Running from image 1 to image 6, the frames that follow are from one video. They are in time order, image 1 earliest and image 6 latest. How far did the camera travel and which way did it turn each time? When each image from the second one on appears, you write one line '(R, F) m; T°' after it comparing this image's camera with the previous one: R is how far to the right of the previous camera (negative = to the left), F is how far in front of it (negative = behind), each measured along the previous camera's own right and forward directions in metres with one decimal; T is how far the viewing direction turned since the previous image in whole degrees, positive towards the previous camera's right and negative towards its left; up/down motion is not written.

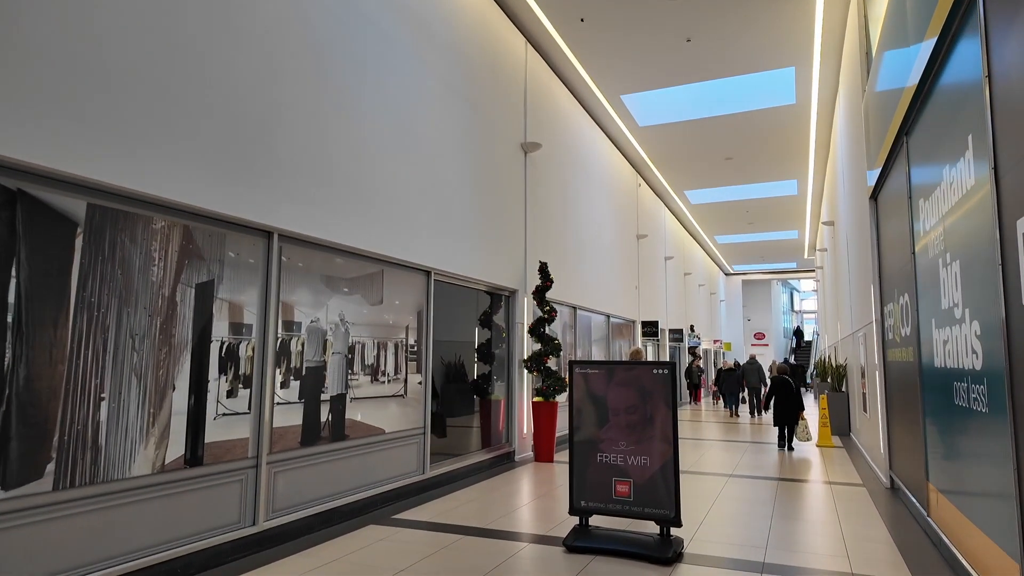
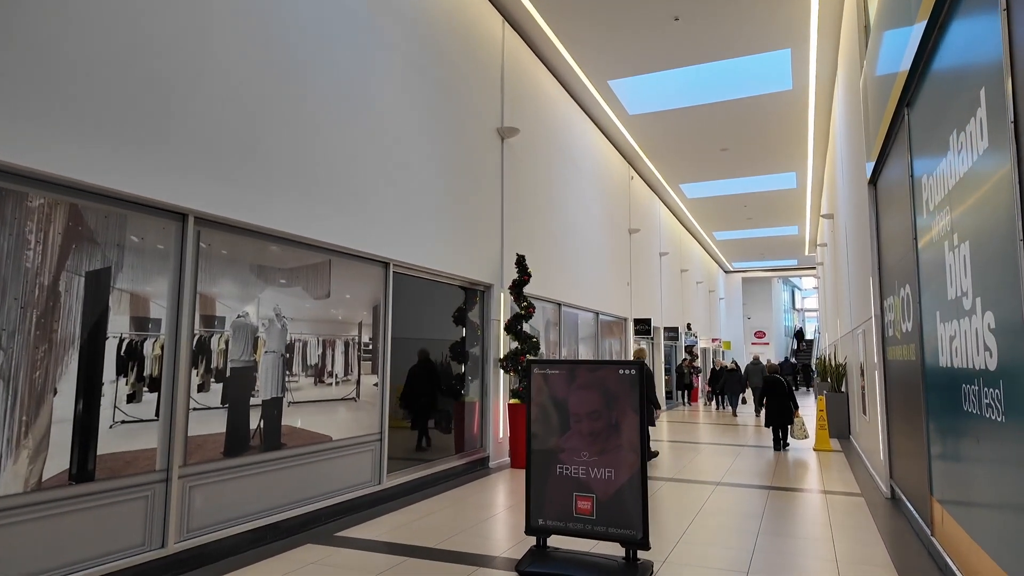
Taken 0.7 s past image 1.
(+0.3, +0.5) m; 0°
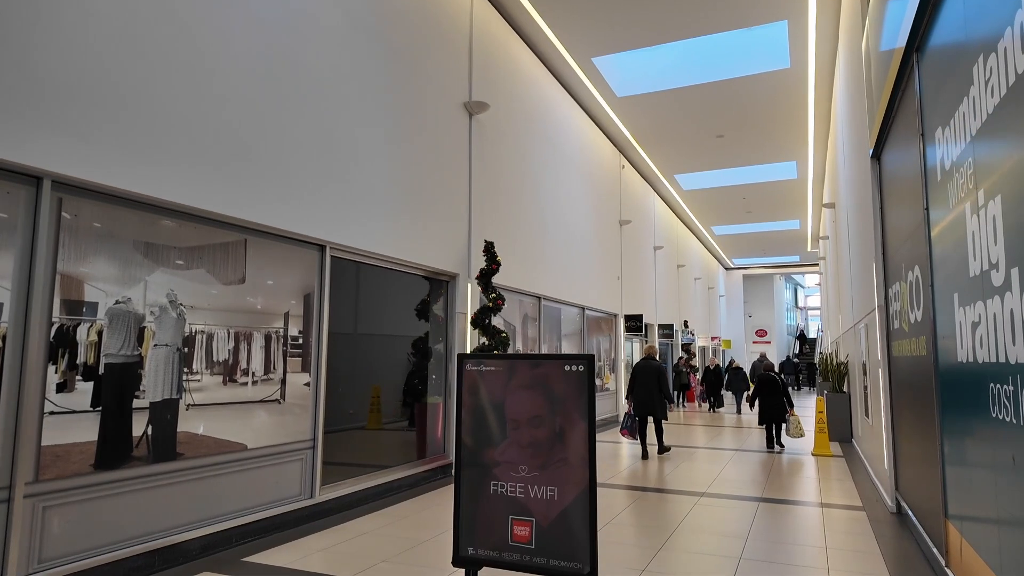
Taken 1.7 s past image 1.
(+0.3, +0.7) m; 0°
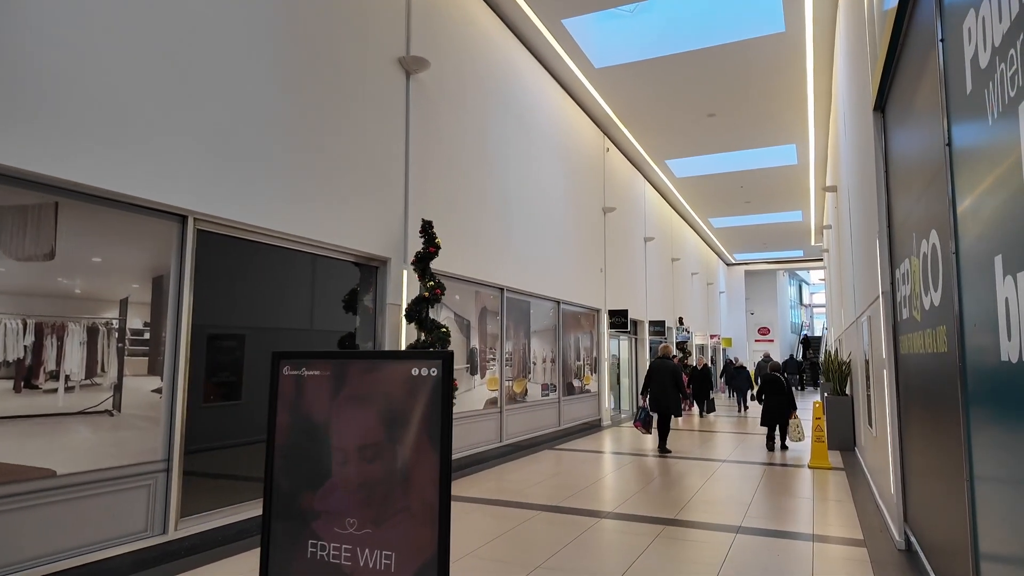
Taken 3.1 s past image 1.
(+0.5, +1.0) m; 0°
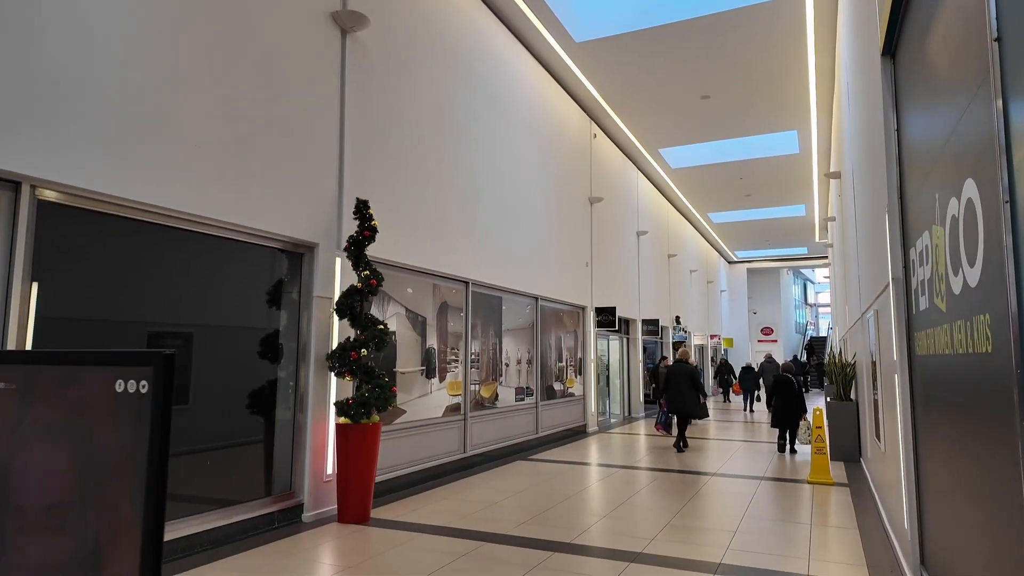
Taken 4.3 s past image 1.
(+0.4, +0.8) m; 0°
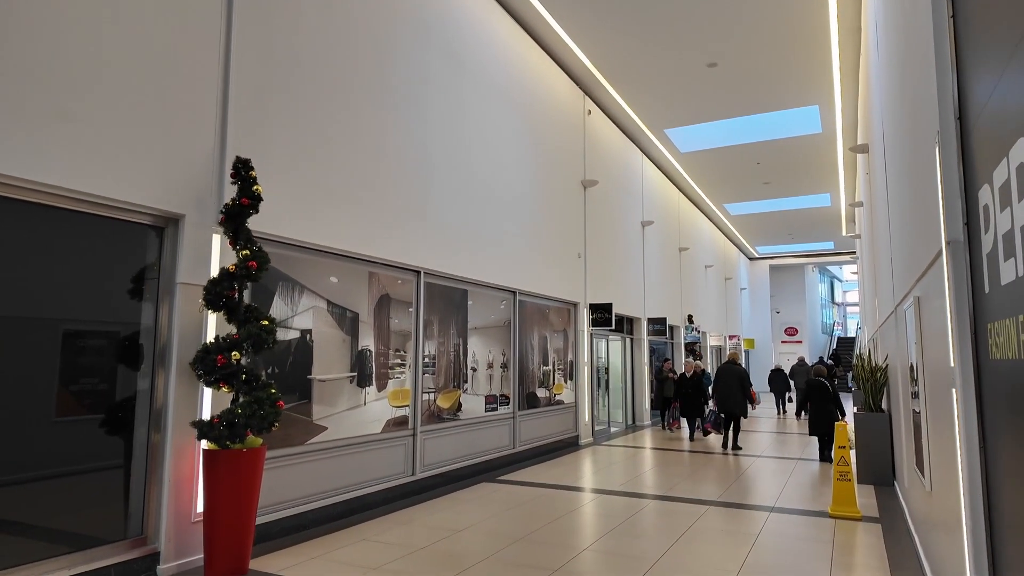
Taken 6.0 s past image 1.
(+0.5, +1.2) m; -2°
